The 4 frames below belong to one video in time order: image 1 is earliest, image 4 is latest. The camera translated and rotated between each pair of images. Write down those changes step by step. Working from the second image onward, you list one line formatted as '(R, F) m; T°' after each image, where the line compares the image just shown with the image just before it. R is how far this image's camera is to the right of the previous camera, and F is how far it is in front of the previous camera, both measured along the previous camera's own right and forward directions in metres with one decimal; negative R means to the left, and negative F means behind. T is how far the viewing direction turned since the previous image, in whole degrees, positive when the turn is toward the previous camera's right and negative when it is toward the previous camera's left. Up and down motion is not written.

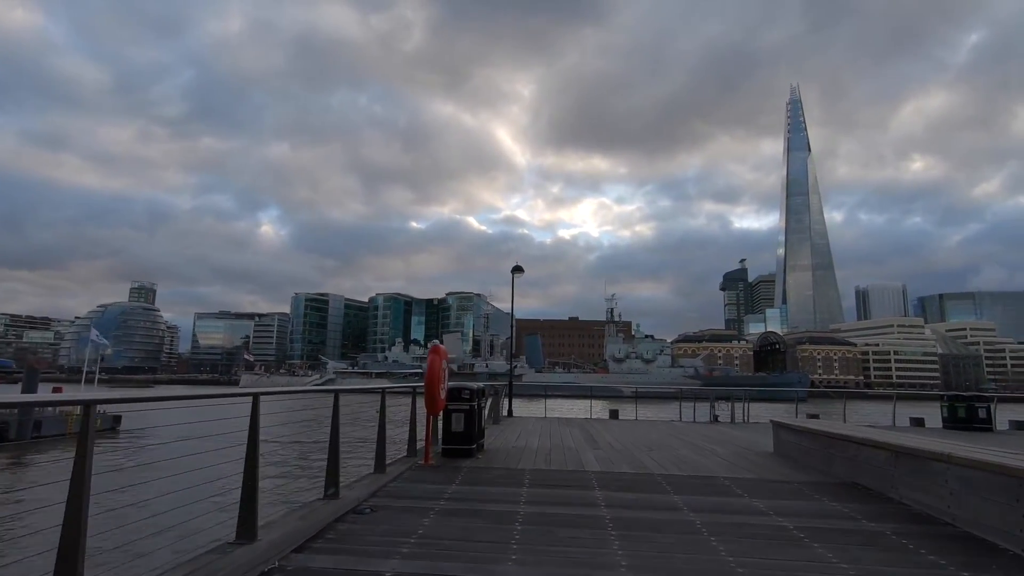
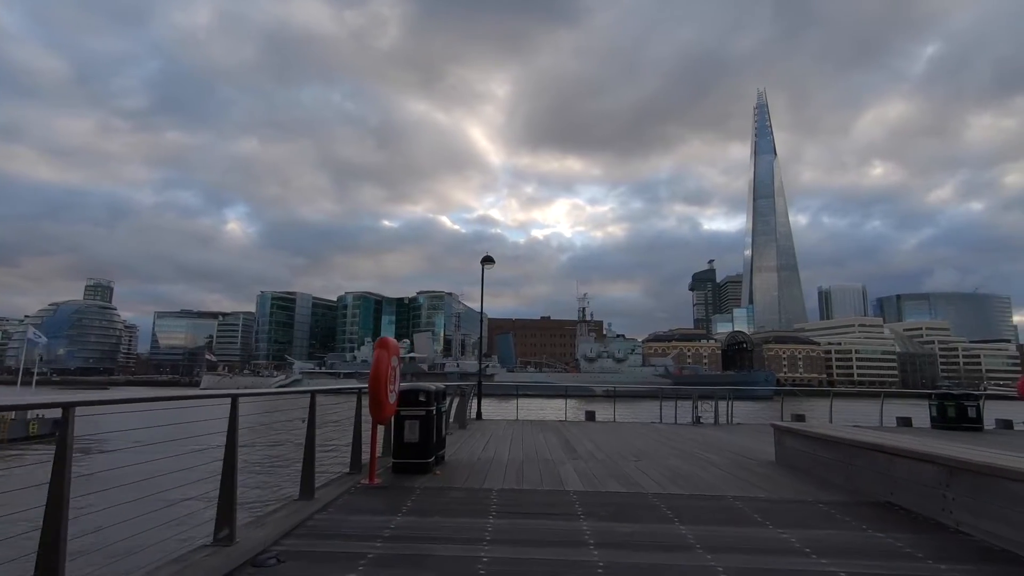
(+0.1, +1.0) m; +3°
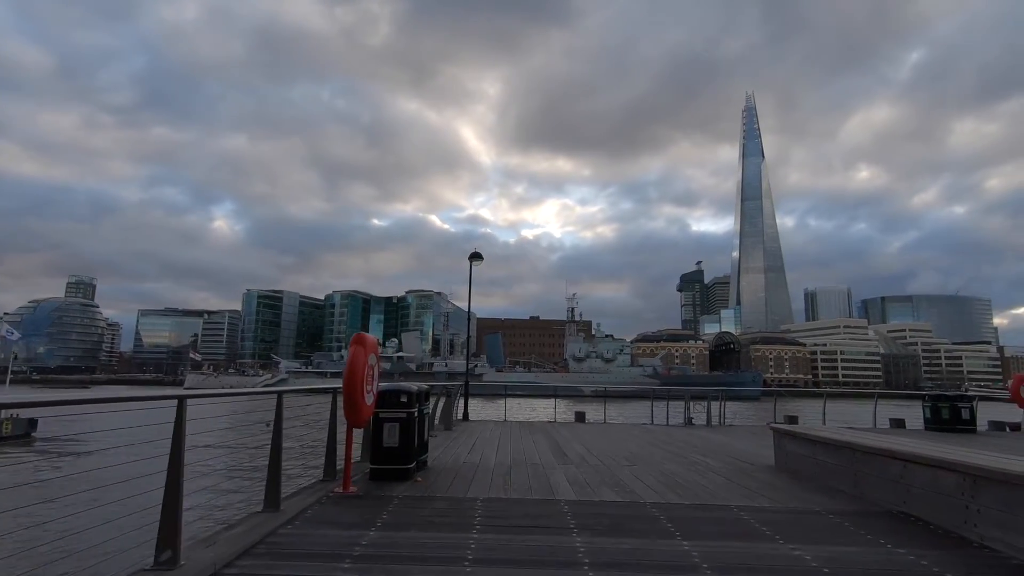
(0.0, +0.4) m; +1°
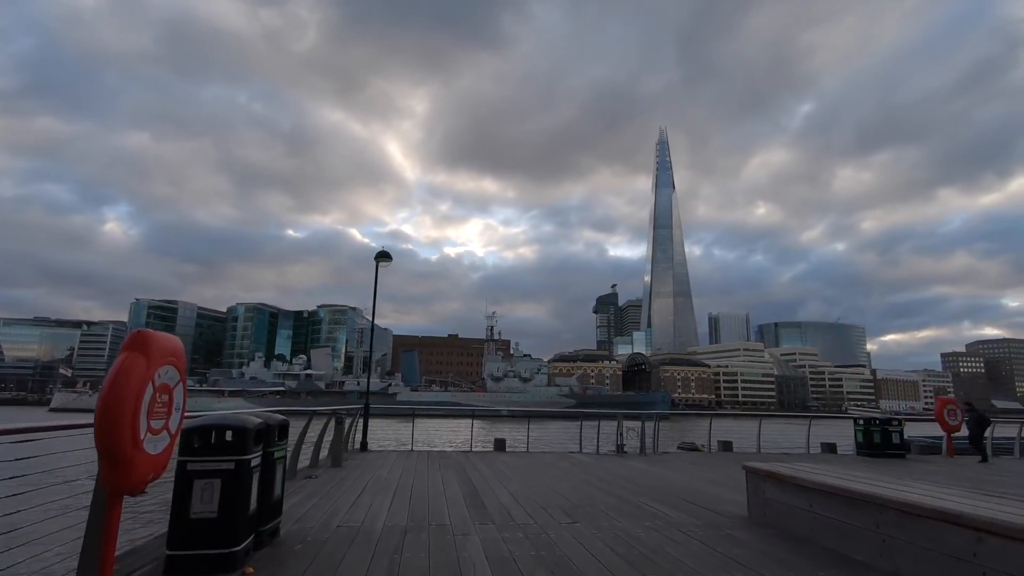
(+0.1, +1.6) m; +8°
